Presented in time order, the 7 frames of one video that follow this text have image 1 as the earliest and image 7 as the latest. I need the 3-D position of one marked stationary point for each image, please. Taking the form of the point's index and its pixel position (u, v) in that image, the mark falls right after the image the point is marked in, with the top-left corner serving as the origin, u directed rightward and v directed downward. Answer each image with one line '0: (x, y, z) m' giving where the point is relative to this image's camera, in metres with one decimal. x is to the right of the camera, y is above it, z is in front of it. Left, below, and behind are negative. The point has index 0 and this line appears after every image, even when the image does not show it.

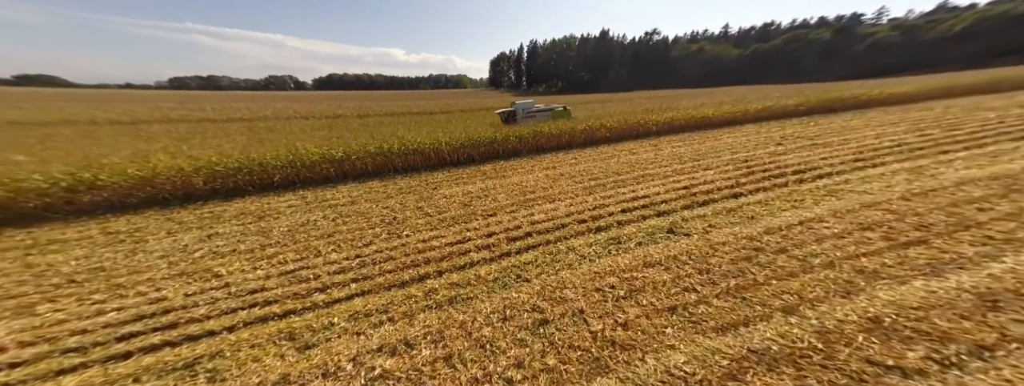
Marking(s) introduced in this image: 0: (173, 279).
0: (-3.4, -0.9, +2.2) m
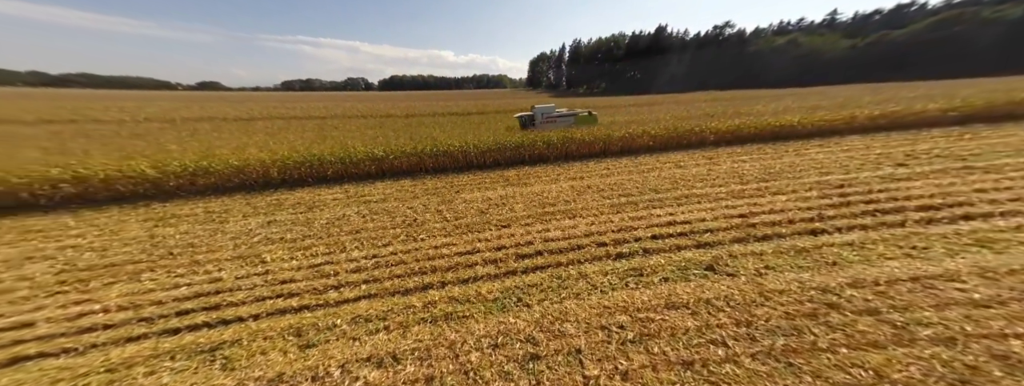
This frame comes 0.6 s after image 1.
0: (-3.4, -0.8, +2.7) m
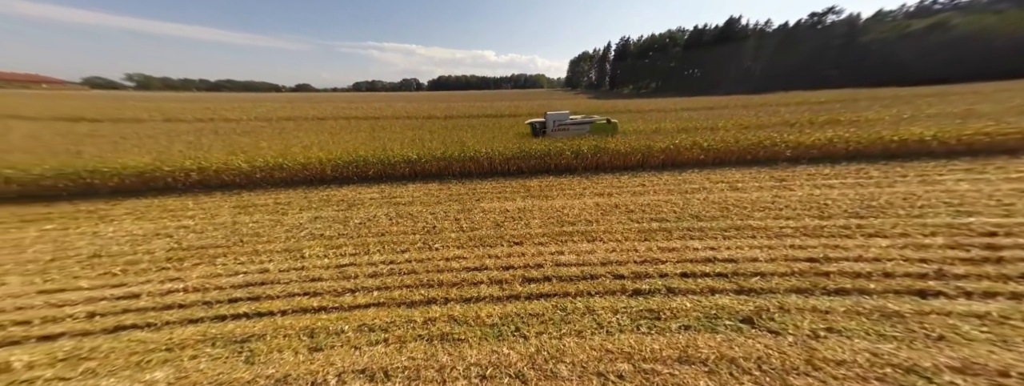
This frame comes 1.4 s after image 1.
0: (-3.3, -0.9, +3.2) m
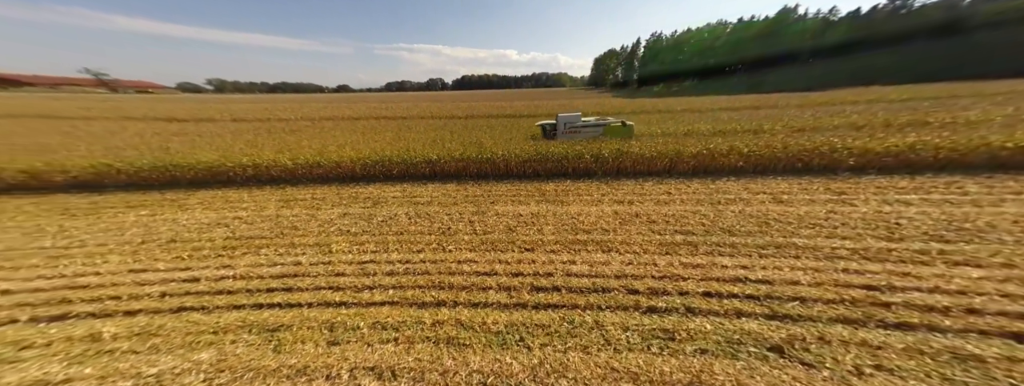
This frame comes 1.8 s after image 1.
0: (-3.1, -0.8, +3.5) m
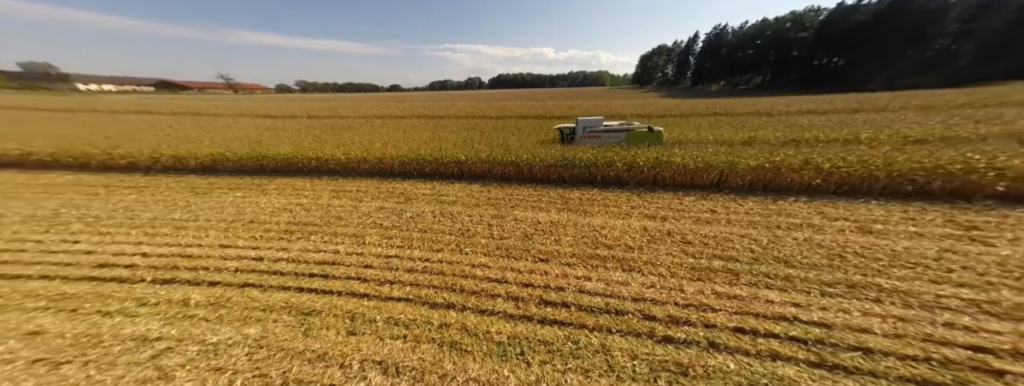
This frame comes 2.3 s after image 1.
0: (-2.8, -0.8, +4.0) m
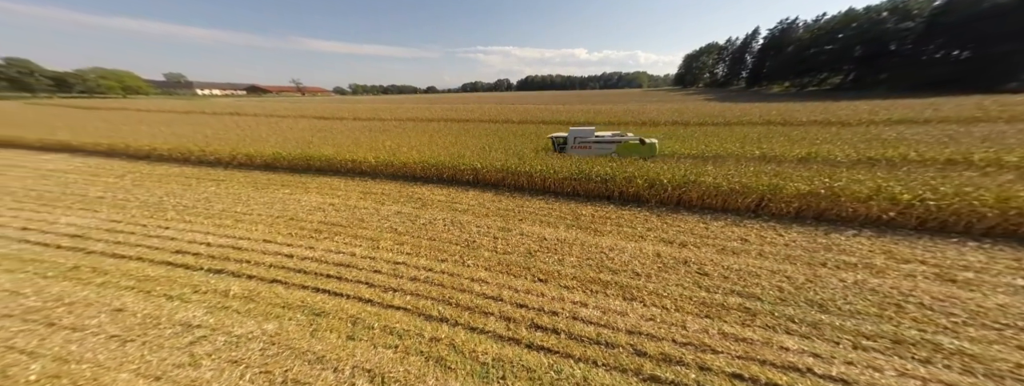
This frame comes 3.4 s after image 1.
0: (-2.8, -0.9, +4.3) m
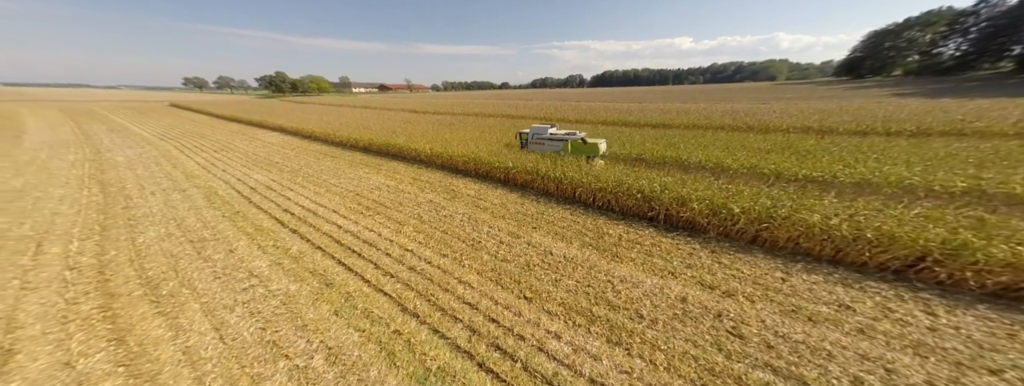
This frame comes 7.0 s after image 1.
0: (-2.5, -0.7, +4.8) m
